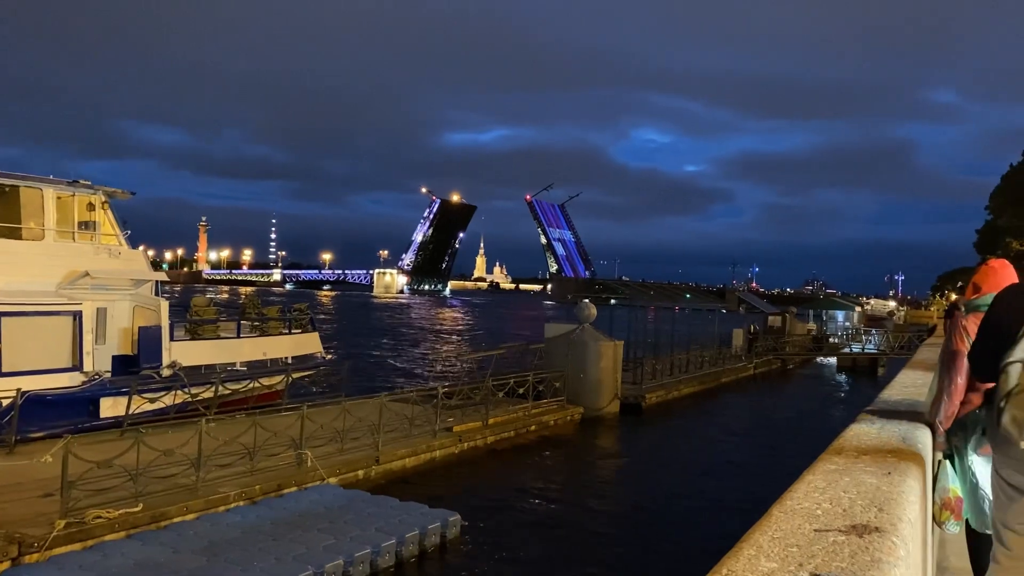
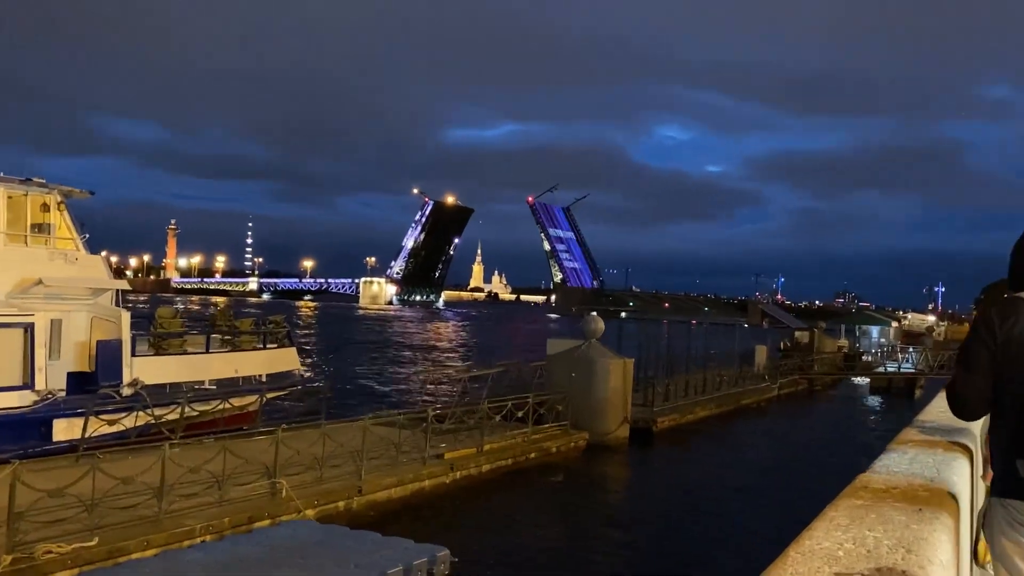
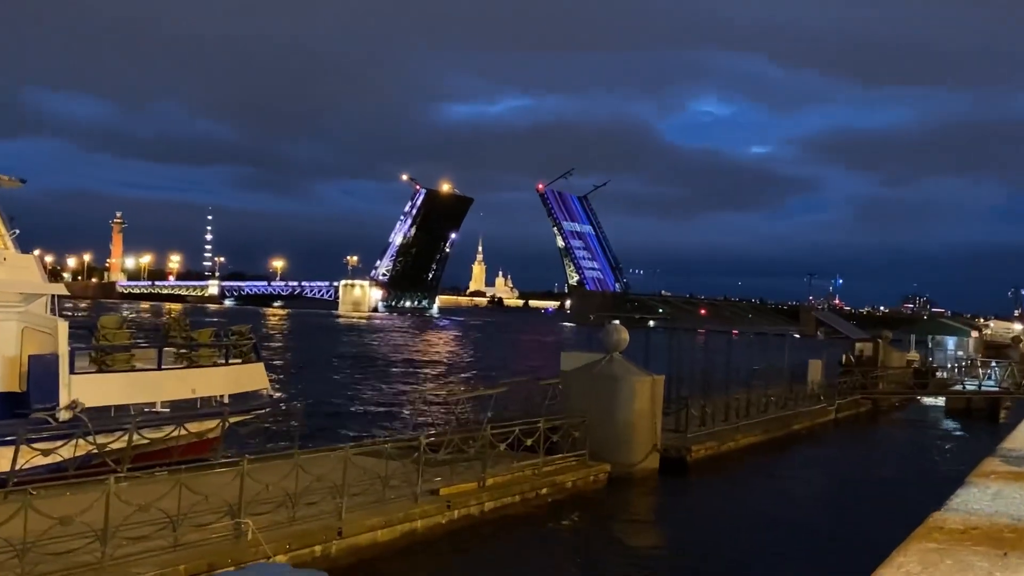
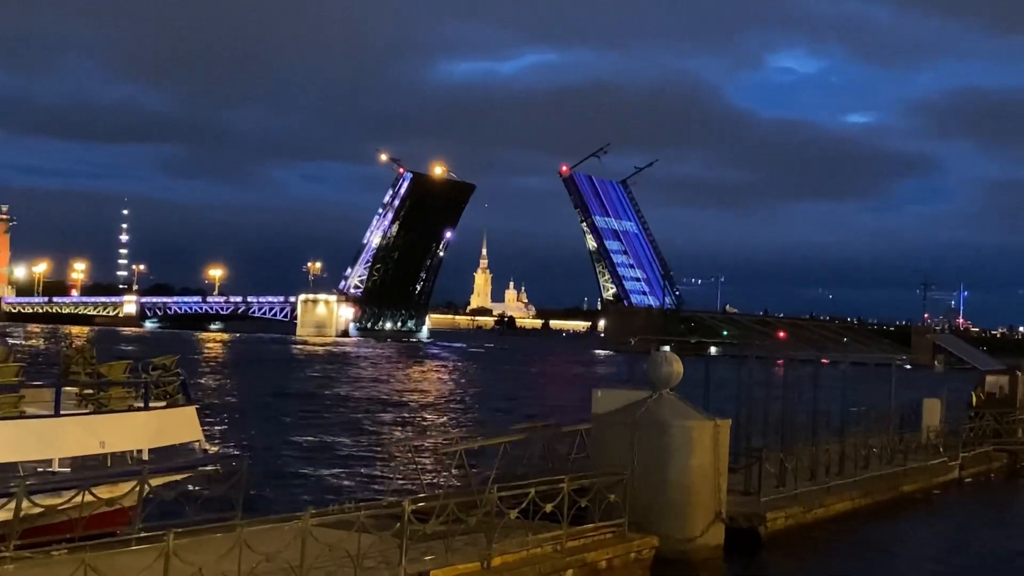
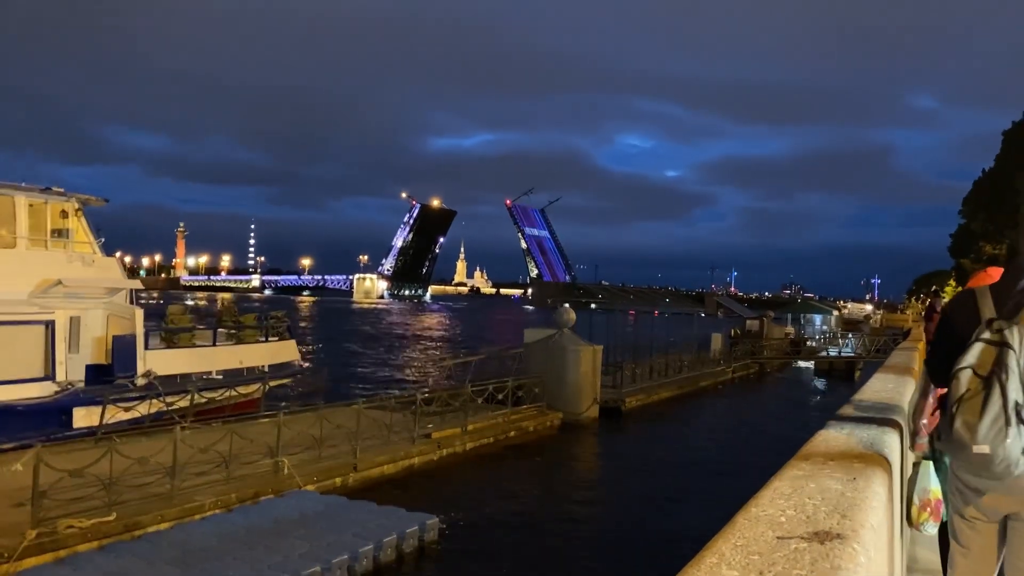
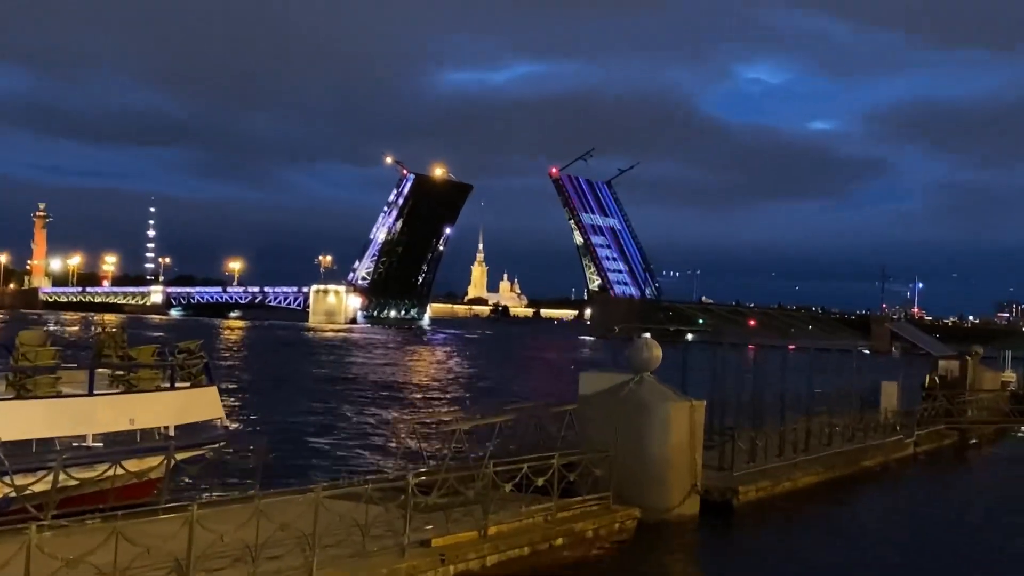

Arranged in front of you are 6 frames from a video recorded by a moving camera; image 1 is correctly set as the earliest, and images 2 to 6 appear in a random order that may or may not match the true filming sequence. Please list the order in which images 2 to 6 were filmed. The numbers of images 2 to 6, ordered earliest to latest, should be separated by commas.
5, 2, 3, 6, 4
